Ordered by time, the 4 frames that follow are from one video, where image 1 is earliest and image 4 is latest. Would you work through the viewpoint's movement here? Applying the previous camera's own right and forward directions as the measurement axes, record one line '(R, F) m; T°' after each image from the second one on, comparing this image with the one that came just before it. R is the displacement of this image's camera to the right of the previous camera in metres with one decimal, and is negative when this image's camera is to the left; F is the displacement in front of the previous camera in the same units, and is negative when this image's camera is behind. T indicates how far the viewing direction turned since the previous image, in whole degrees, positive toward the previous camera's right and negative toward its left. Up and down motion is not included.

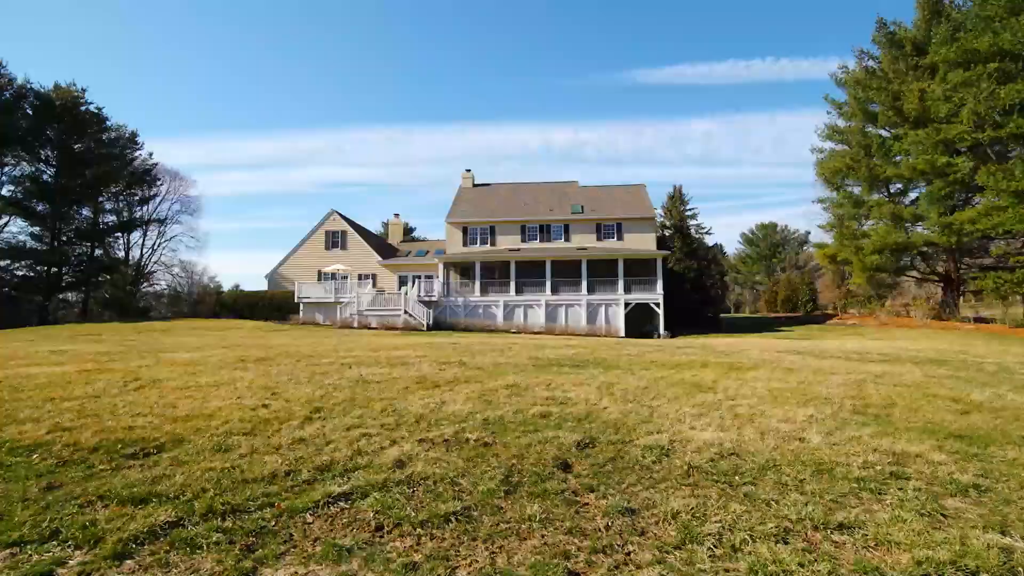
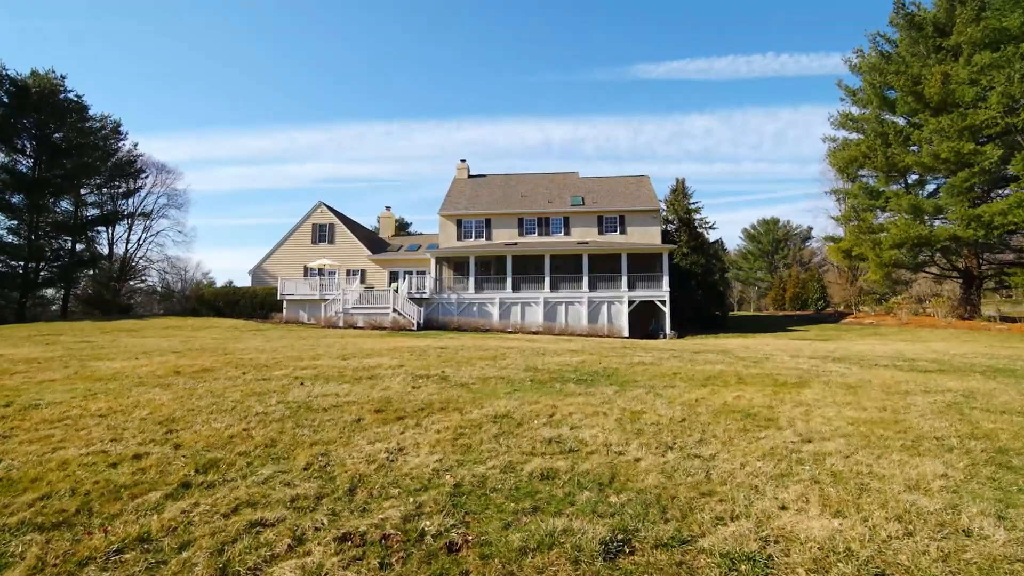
(+0.1, +1.8) m; 0°
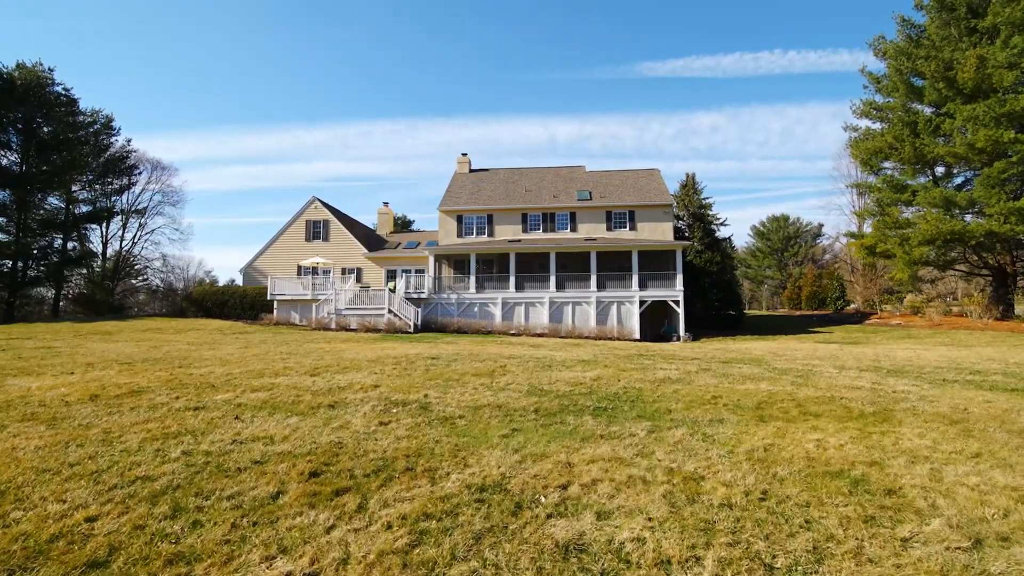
(+0.1, +1.7) m; -1°
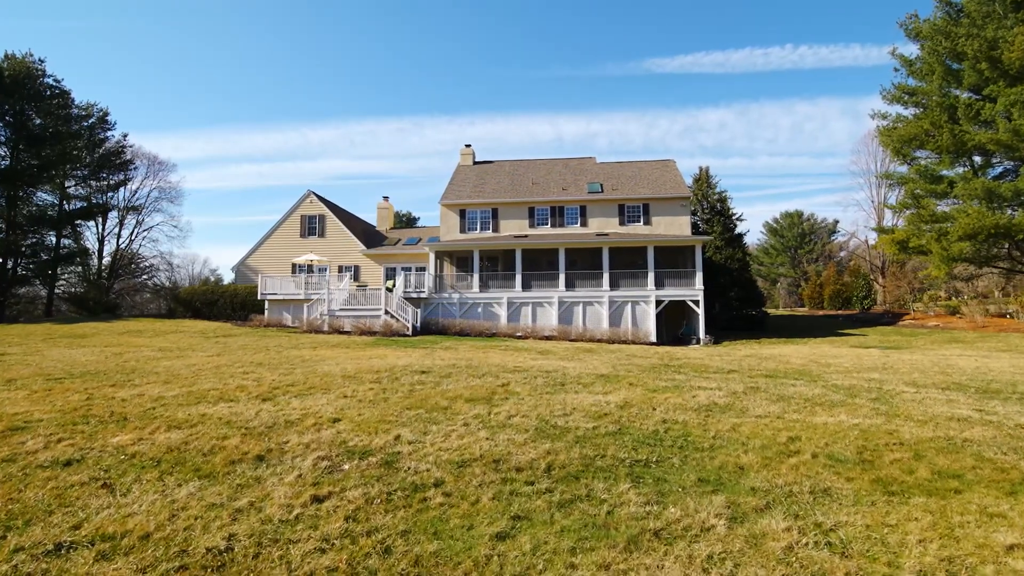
(0.0, +1.8) m; -1°
